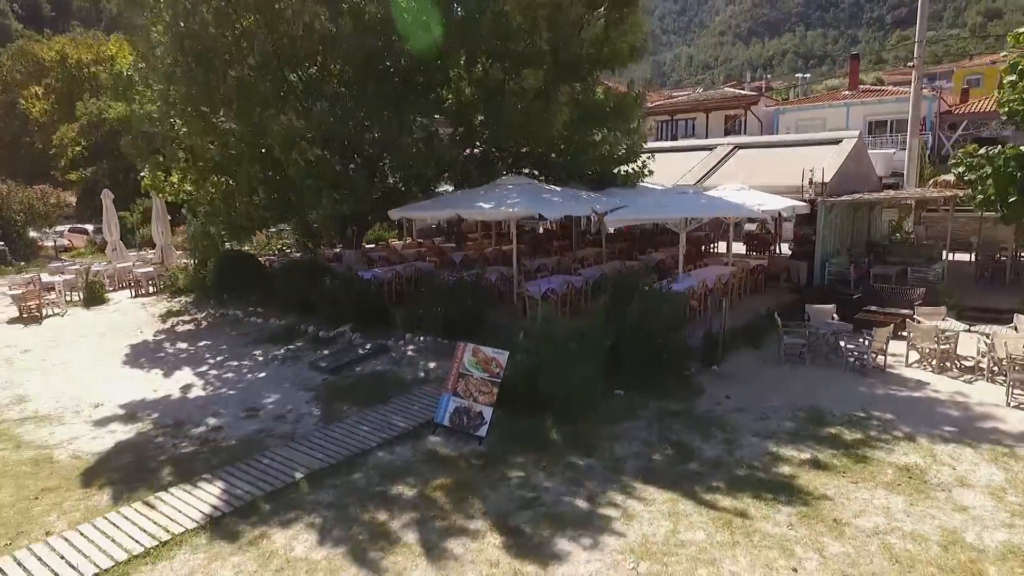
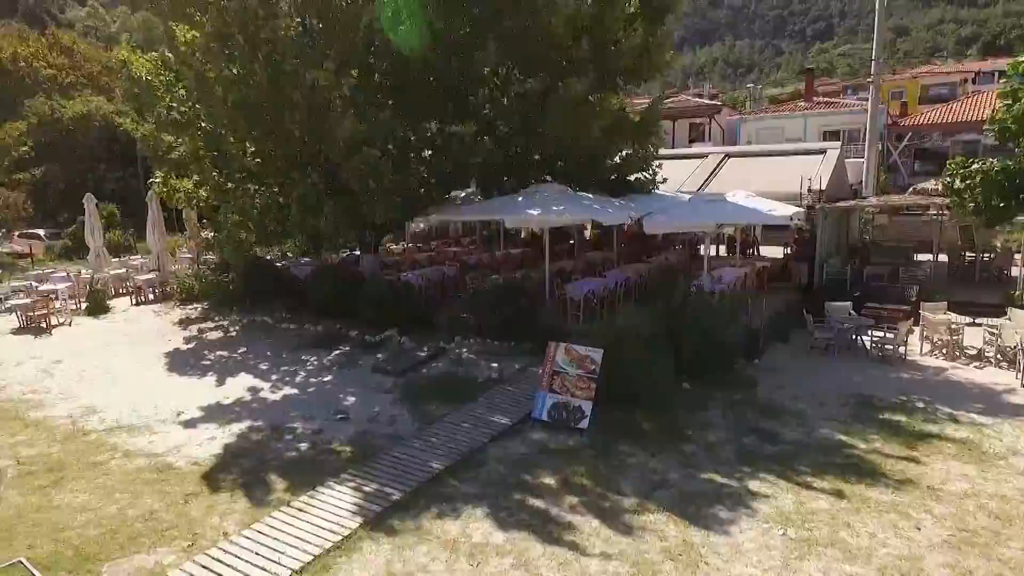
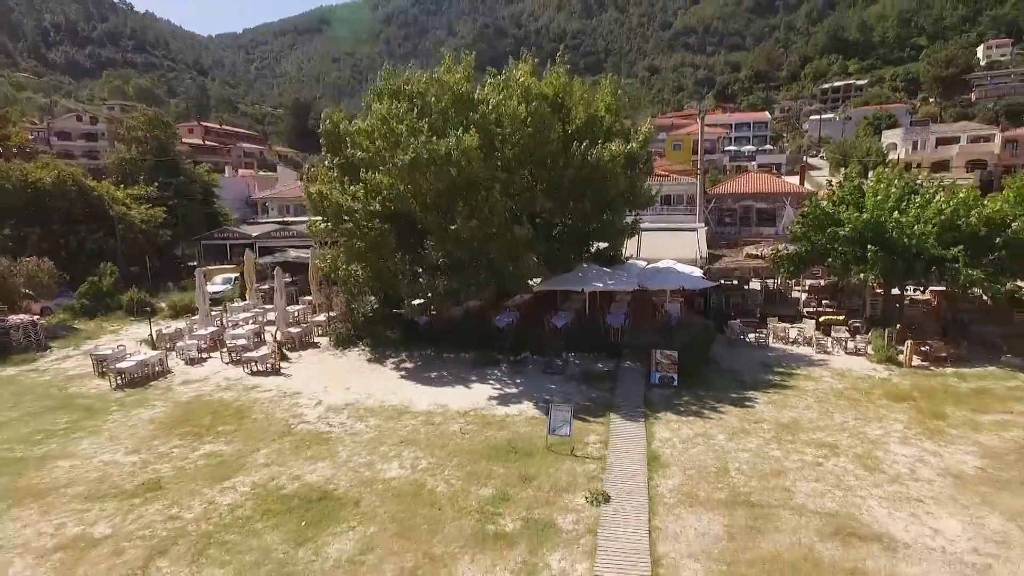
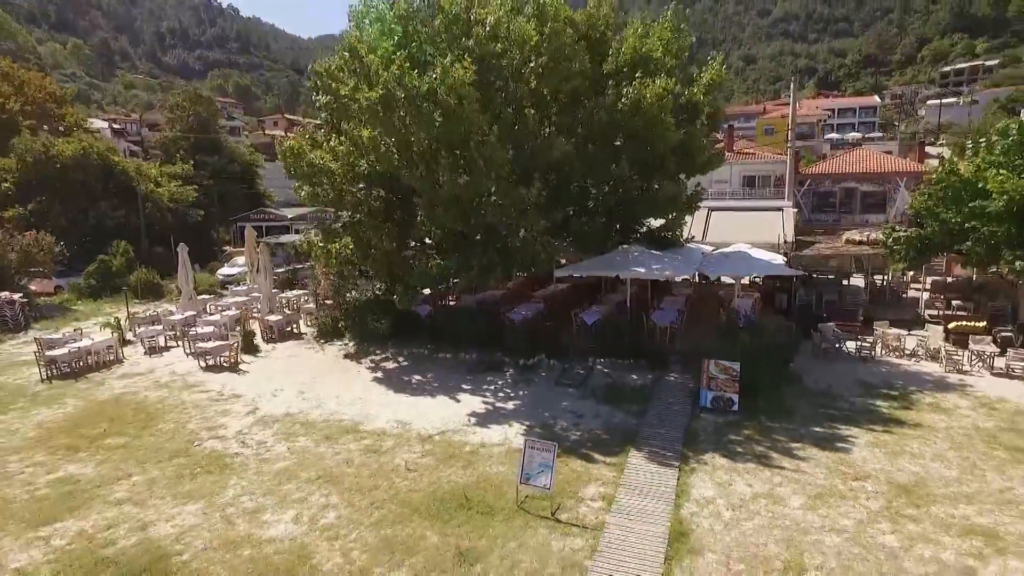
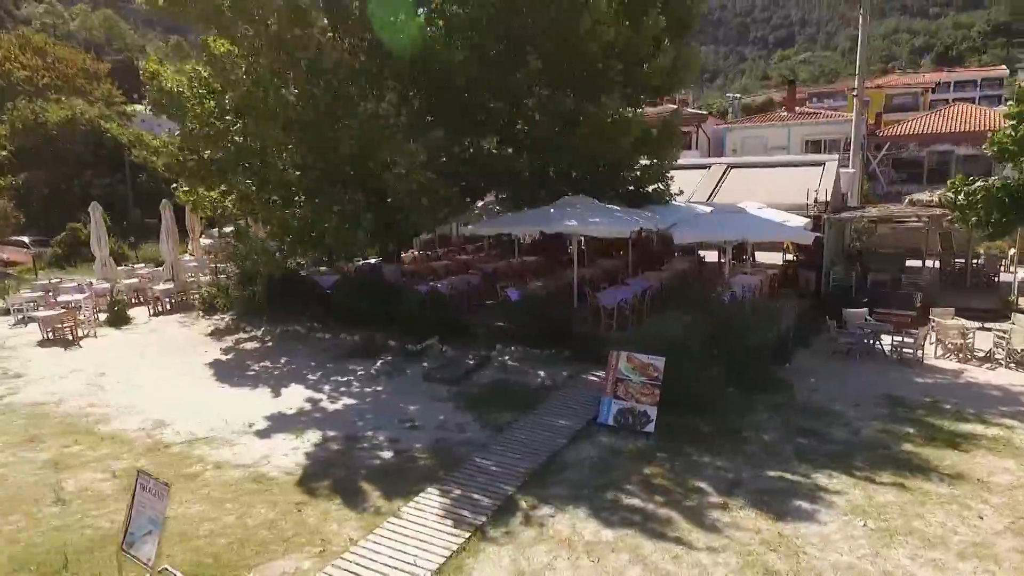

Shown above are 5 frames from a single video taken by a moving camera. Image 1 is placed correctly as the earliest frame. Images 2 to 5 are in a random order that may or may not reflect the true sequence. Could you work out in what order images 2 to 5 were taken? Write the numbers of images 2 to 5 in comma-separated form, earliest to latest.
2, 5, 4, 3
